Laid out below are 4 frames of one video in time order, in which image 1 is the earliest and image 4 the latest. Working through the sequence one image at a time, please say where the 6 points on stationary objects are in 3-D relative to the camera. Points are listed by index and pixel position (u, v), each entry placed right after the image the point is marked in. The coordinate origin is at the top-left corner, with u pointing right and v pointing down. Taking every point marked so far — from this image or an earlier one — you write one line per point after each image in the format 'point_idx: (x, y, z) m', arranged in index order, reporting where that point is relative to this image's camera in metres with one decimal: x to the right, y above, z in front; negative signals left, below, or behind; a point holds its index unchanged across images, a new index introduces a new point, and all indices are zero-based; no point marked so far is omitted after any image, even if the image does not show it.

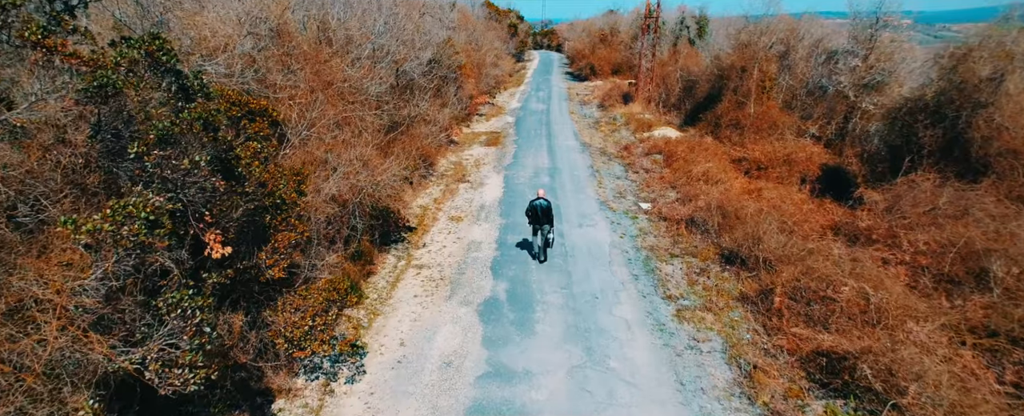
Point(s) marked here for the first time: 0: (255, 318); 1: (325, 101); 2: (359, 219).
0: (-3.7, -1.6, +7.7) m
1: (-4.2, +2.4, +12.3) m
2: (-3.2, -0.2, +11.4) m
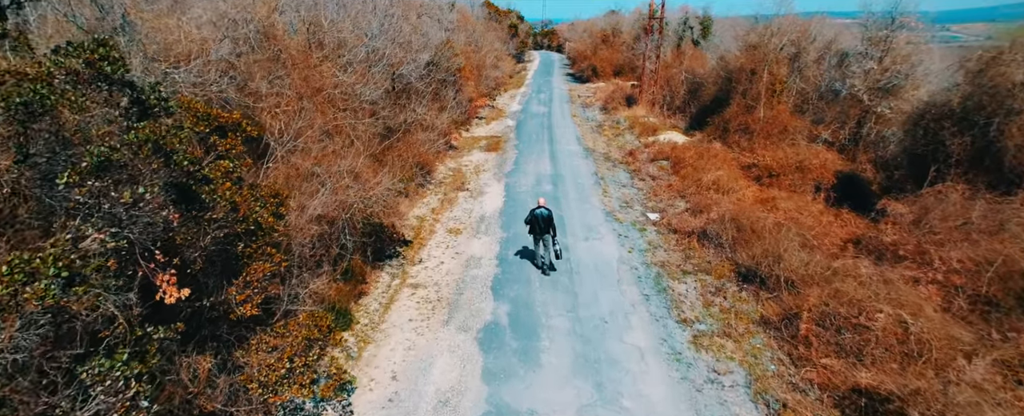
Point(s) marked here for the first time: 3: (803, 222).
0: (-3.6, -1.9, +6.9) m
1: (-4.2, +2.1, +11.5) m
2: (-3.1, -0.6, +10.6) m
3: (+7.3, -0.4, +13.6) m
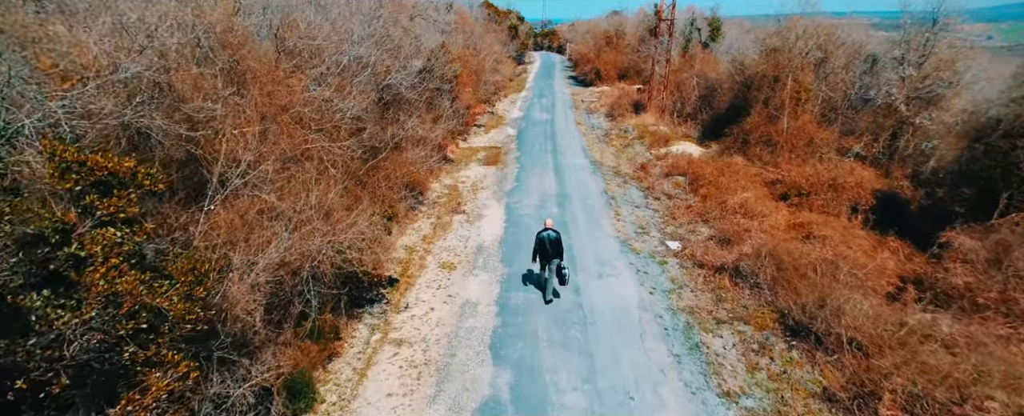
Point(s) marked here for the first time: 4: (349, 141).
0: (-3.6, -2.6, +5.0) m
1: (-4.1, +1.3, +9.6) m
2: (-3.1, -1.3, +8.6) m
3: (+7.3, -1.1, +11.7) m
4: (-3.6, +1.5, +11.8) m
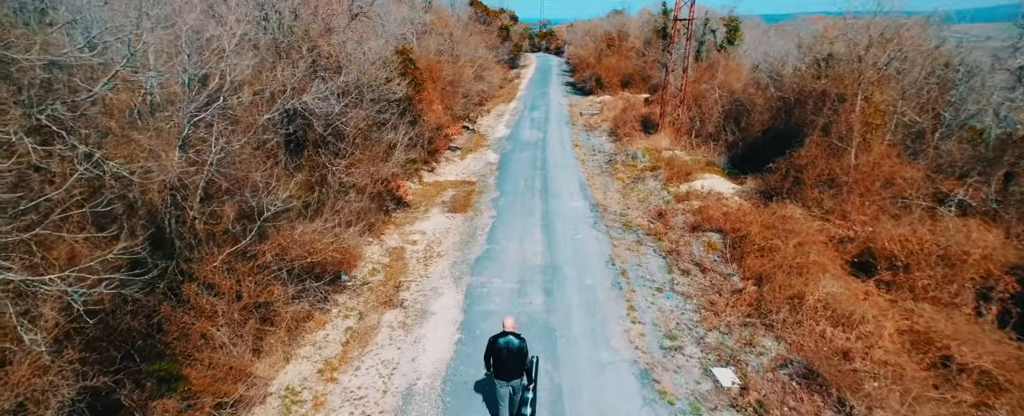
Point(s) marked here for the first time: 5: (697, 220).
0: (-4.3, -4.4, -0.6) m
1: (-4.9, -0.5, +4.0) m
2: (-3.8, -3.1, +3.1) m
3: (+6.5, -2.9, +6.1) m
4: (-4.3, -0.3, +6.3) m
5: (+5.1, -0.3, +15.0) m
